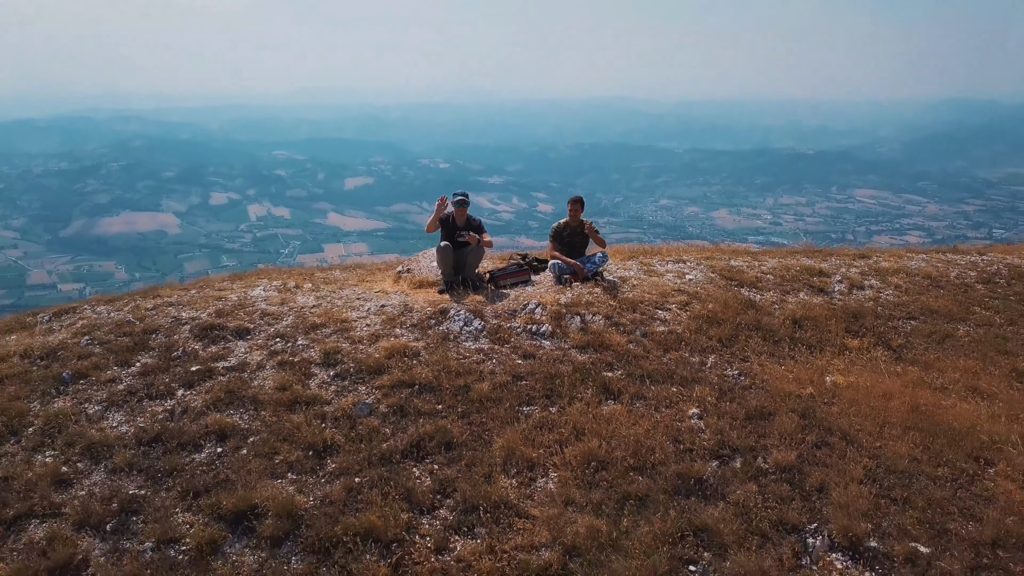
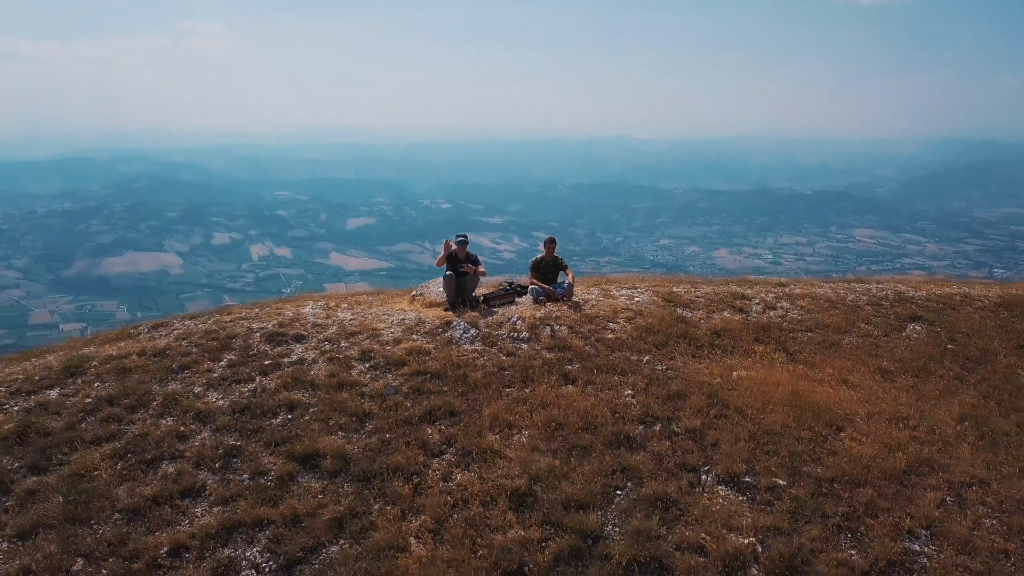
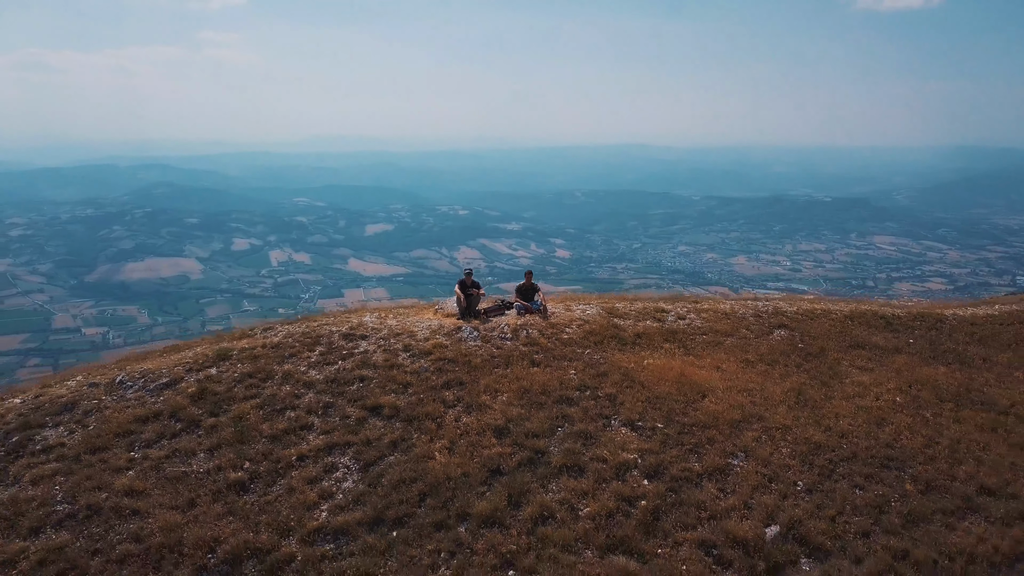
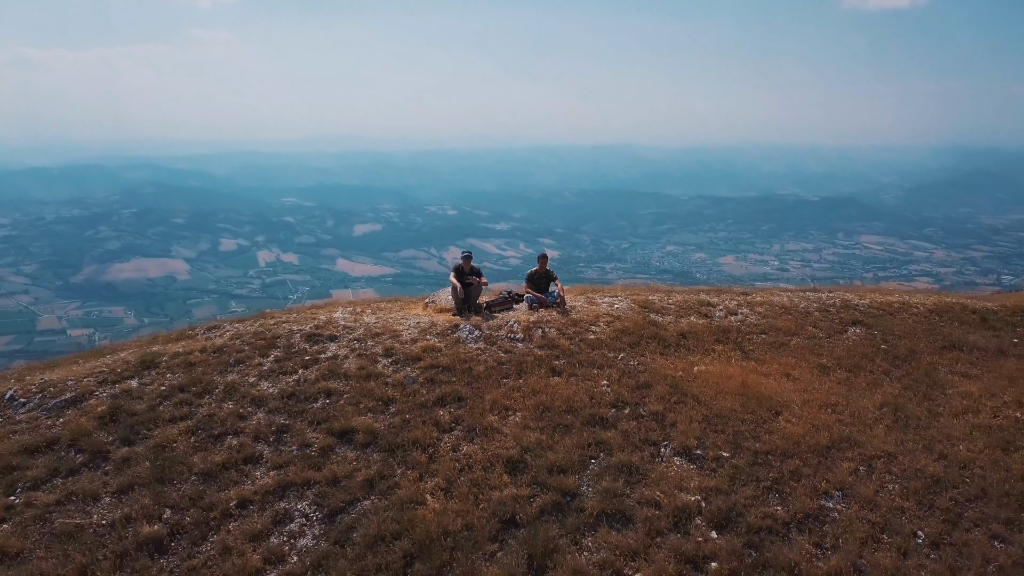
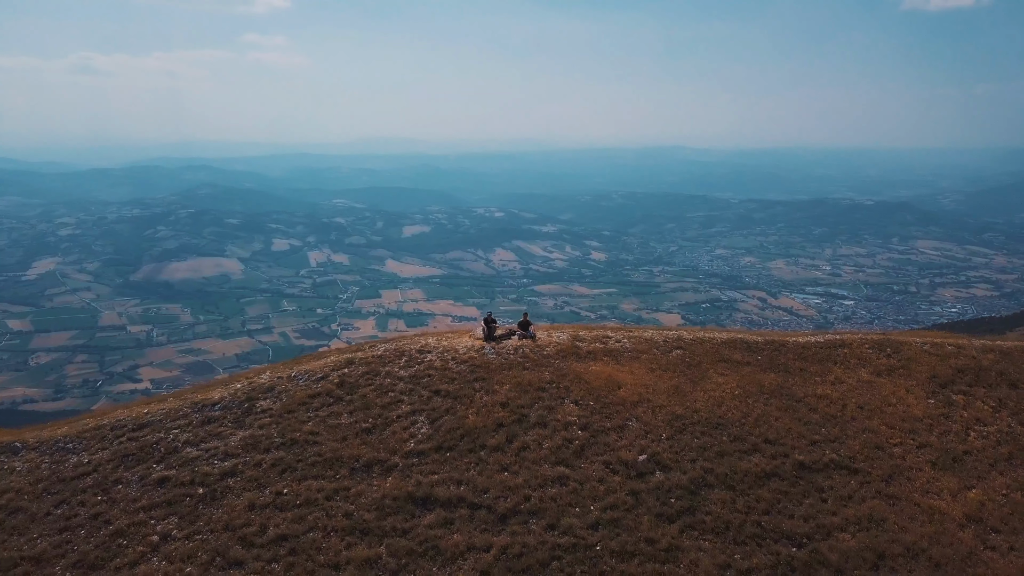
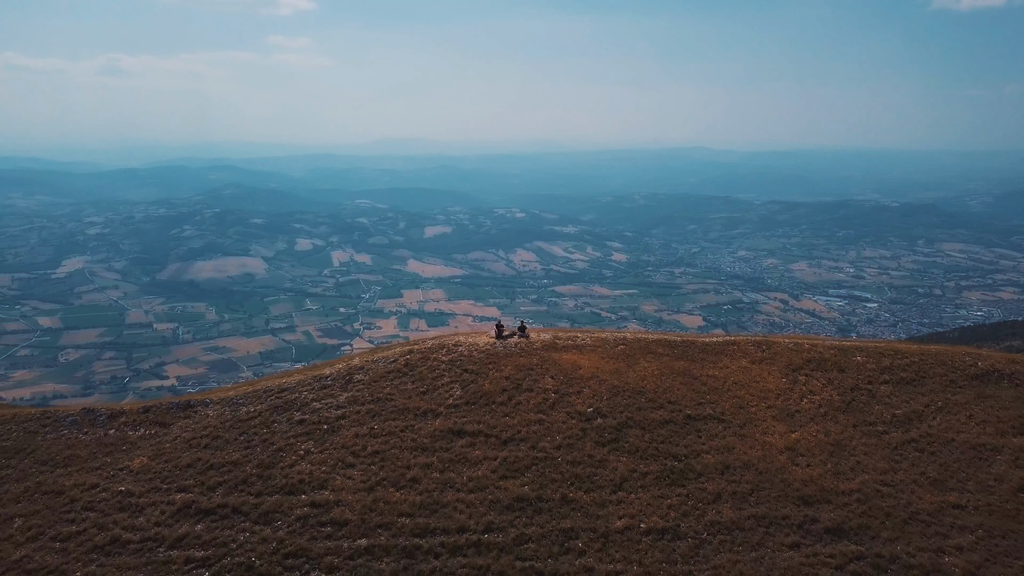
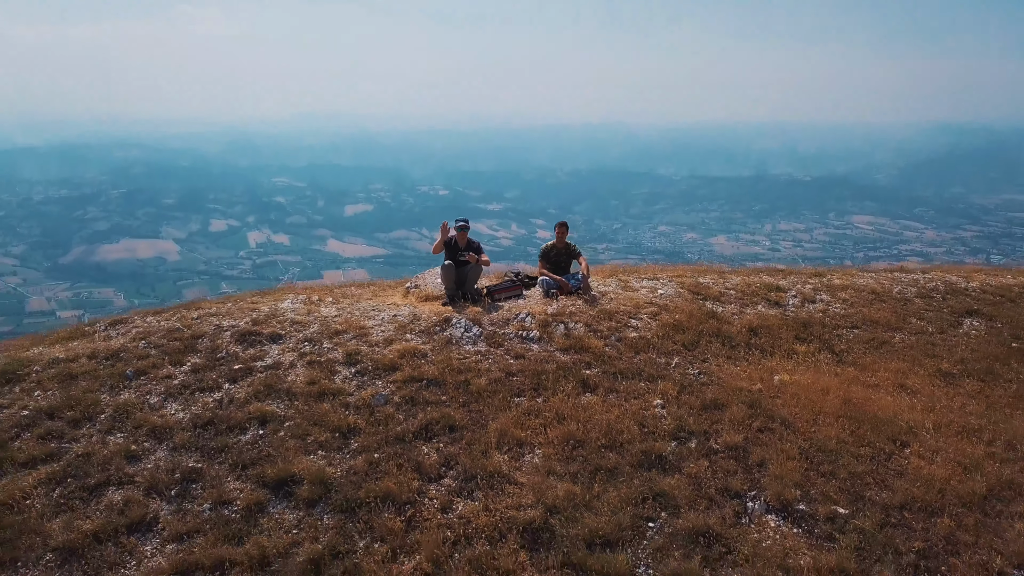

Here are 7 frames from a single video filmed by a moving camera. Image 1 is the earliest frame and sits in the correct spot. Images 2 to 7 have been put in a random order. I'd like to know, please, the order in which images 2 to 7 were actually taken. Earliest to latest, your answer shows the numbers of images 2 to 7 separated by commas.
7, 2, 4, 3, 5, 6
